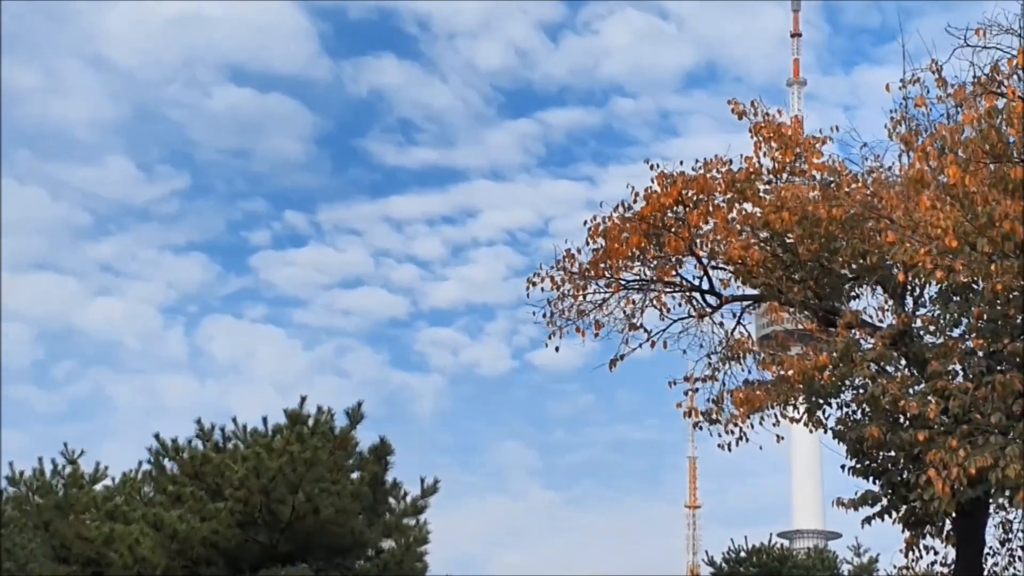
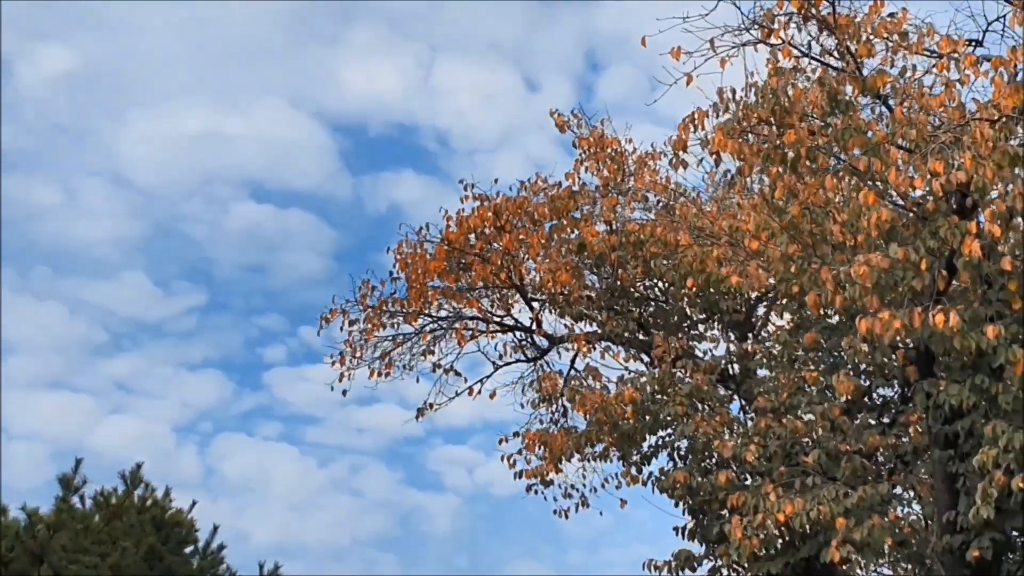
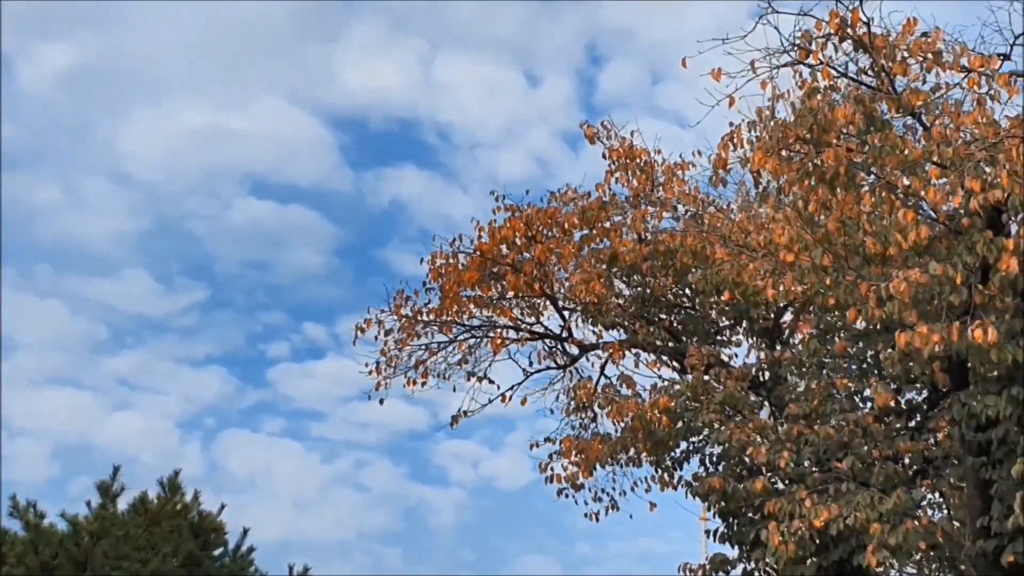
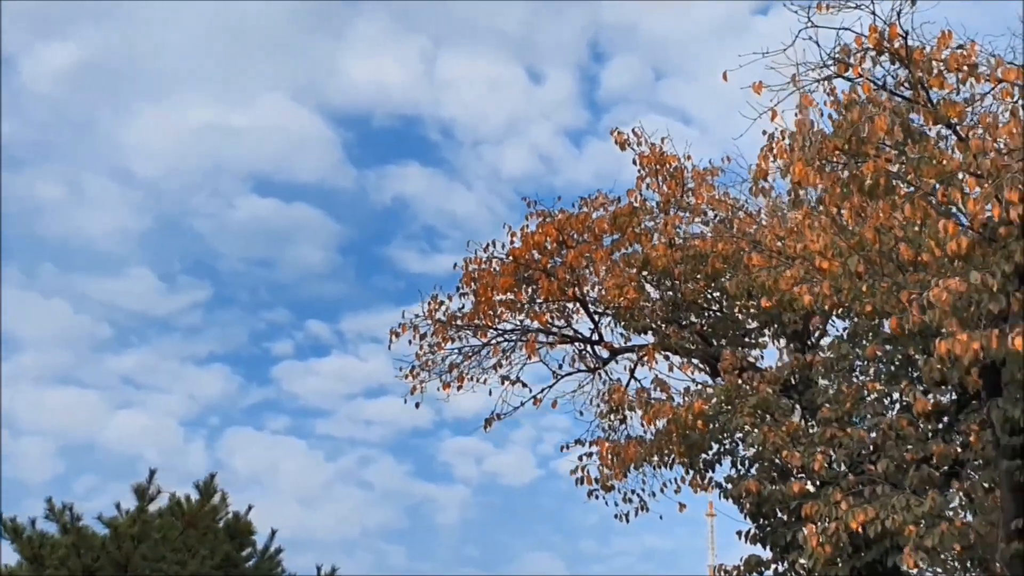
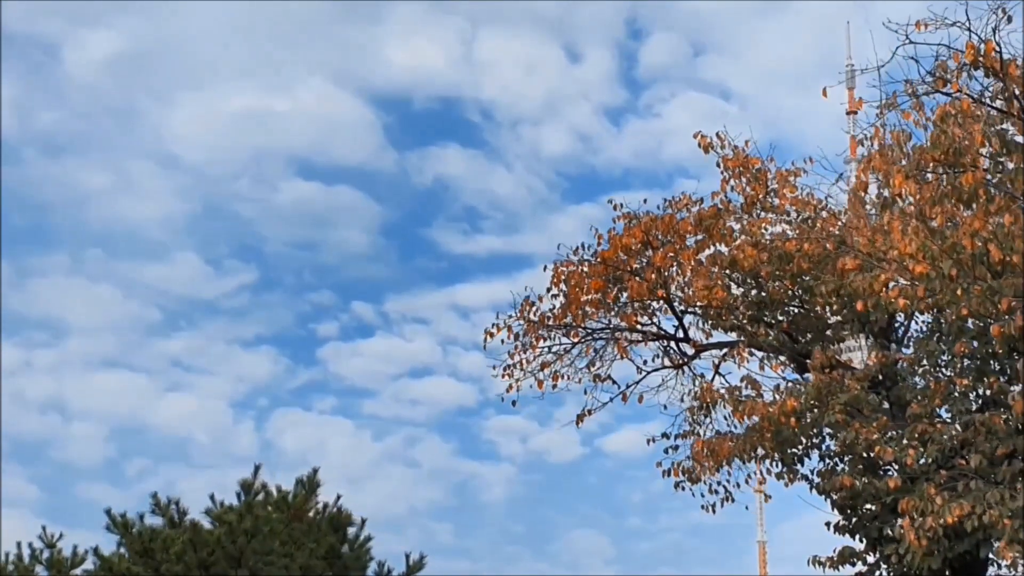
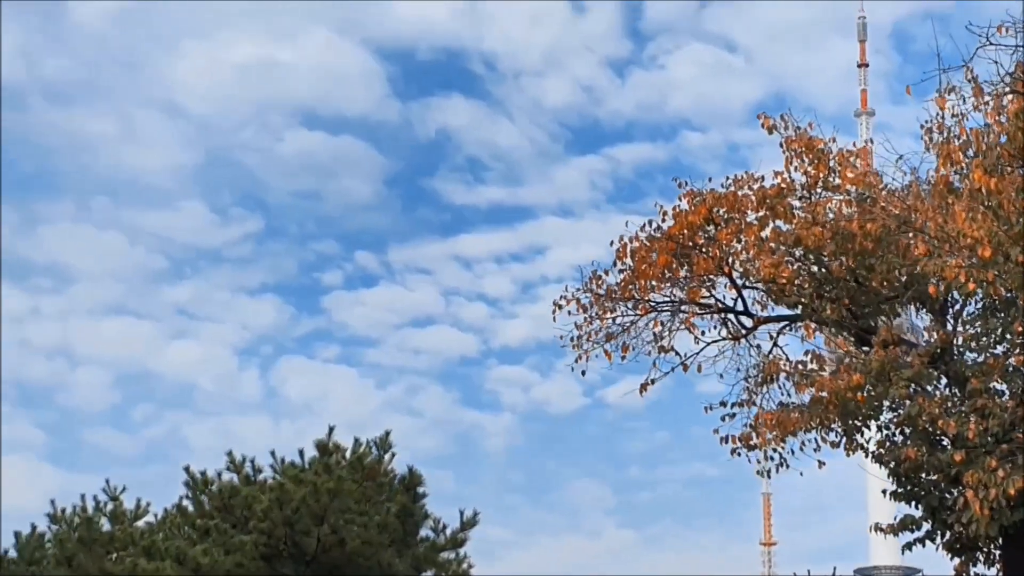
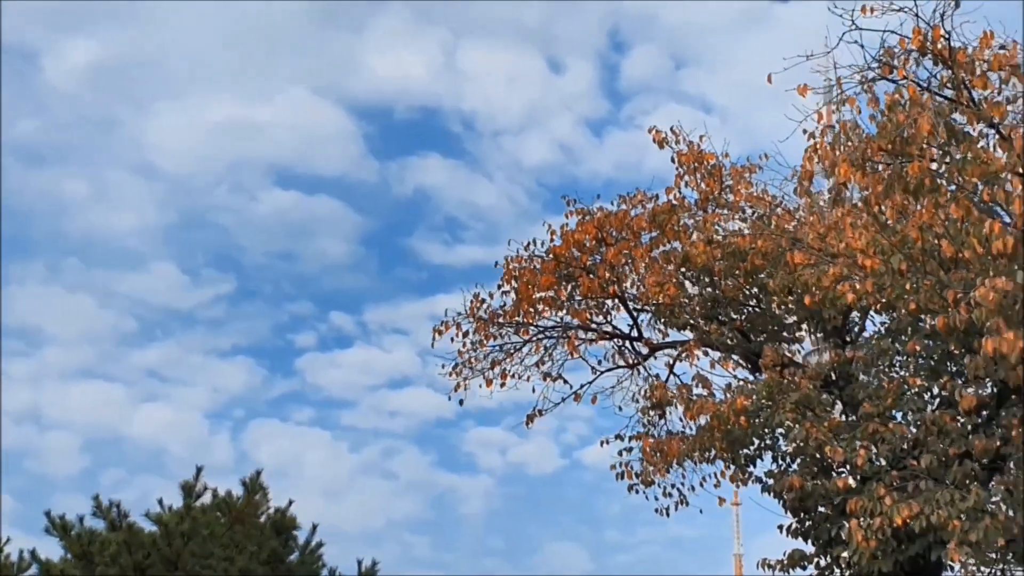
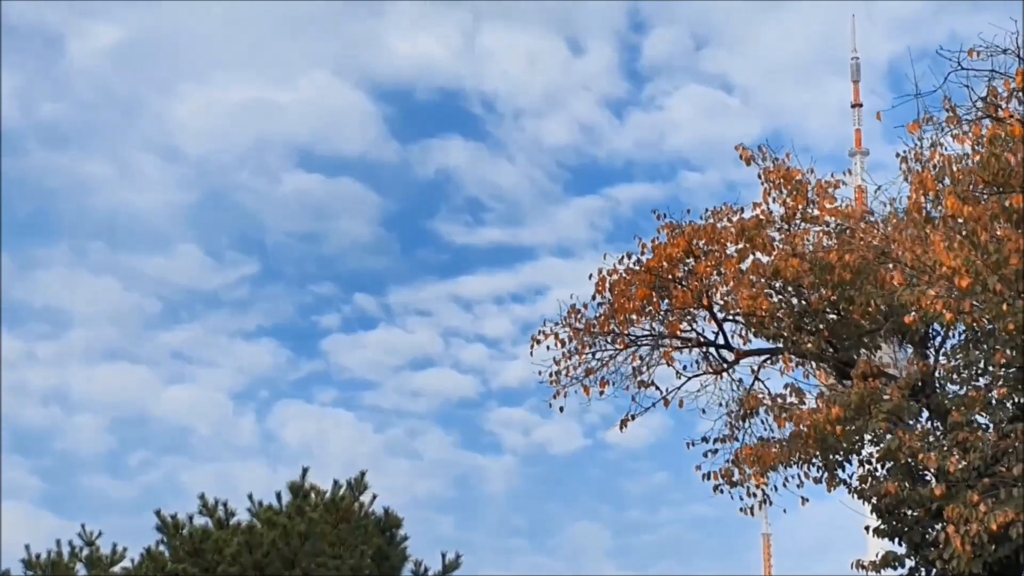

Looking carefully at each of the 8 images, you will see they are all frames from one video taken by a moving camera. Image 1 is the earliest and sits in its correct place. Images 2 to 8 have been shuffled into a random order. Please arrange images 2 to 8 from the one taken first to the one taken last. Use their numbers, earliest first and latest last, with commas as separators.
6, 8, 5, 7, 4, 3, 2
